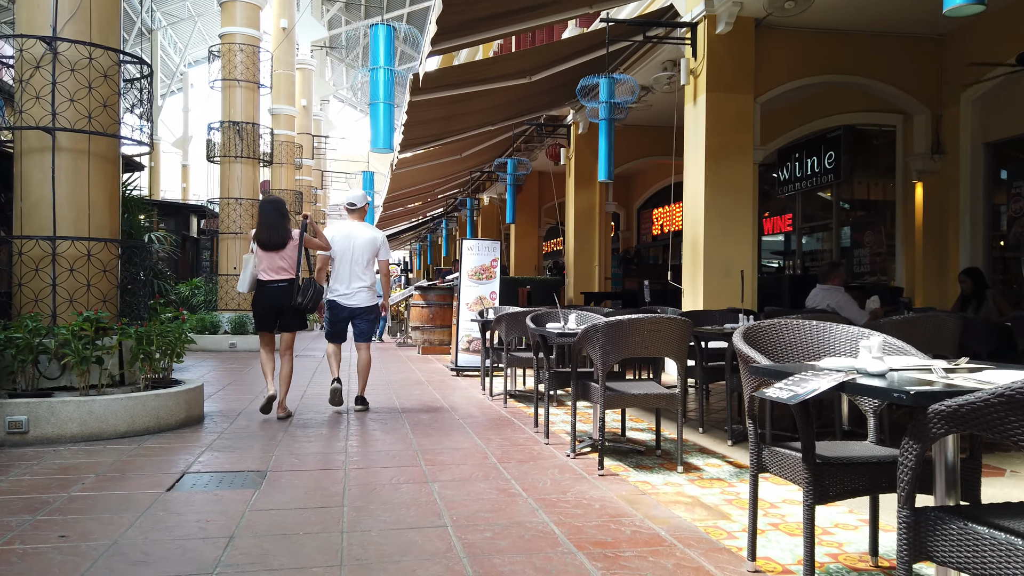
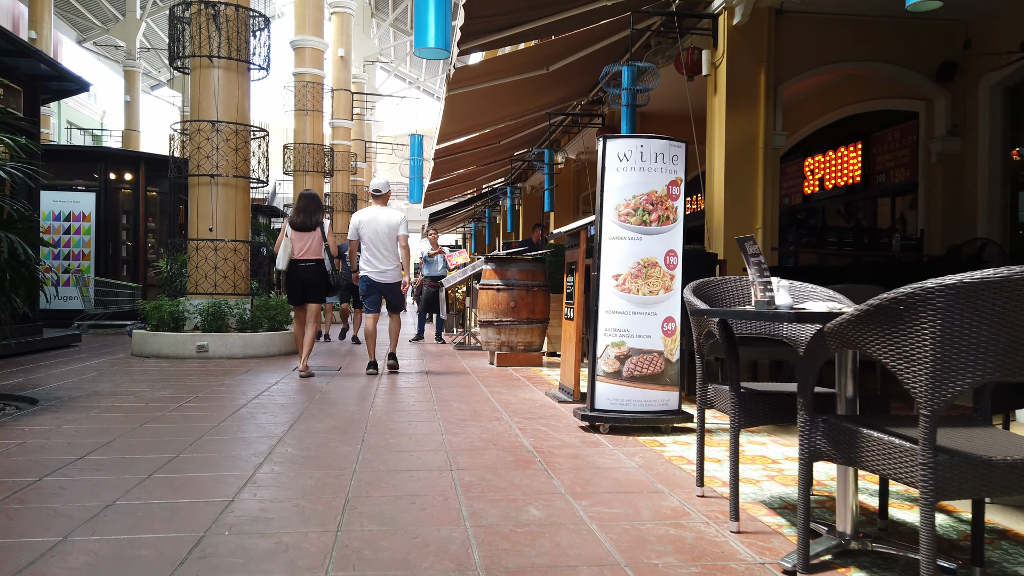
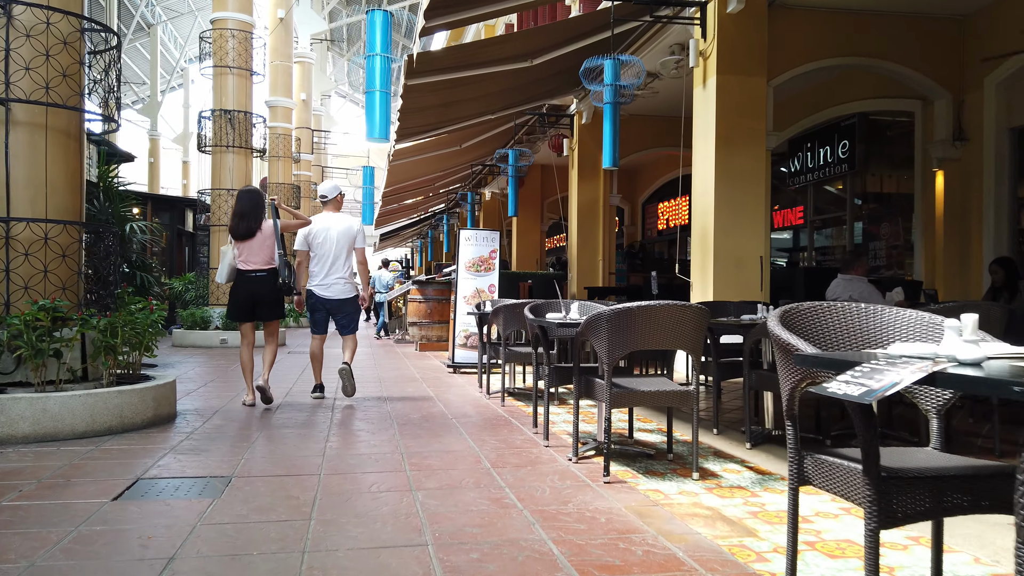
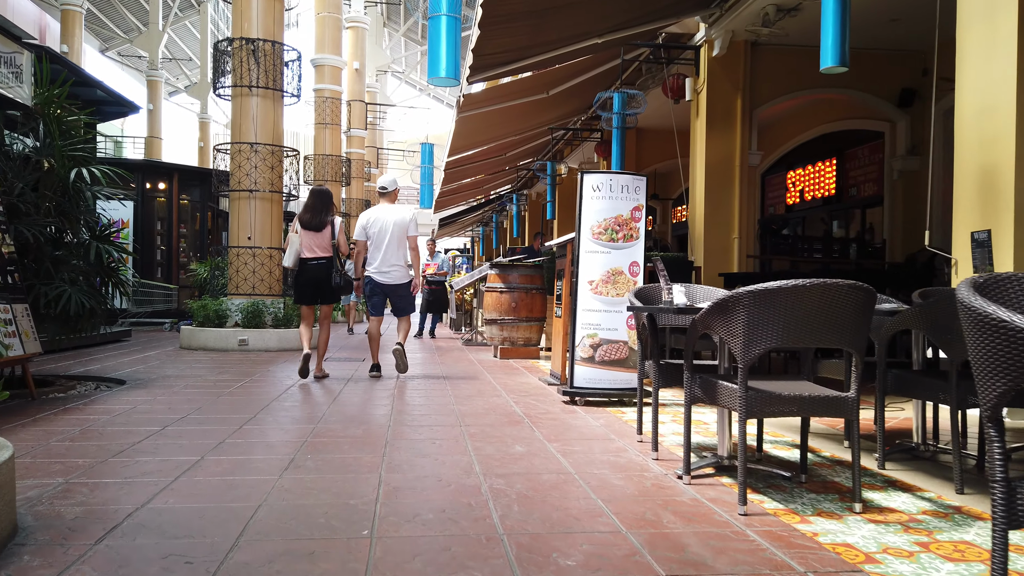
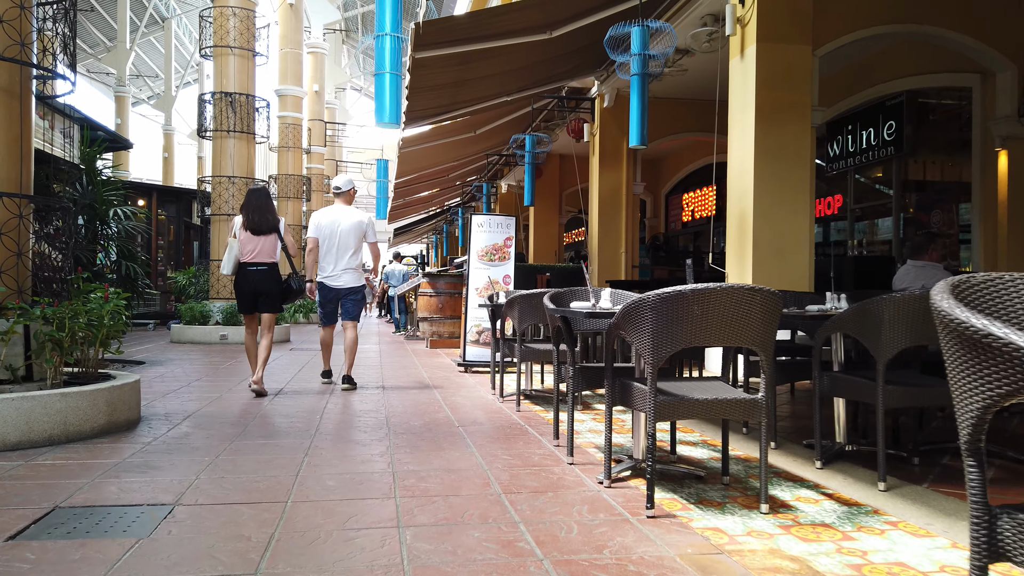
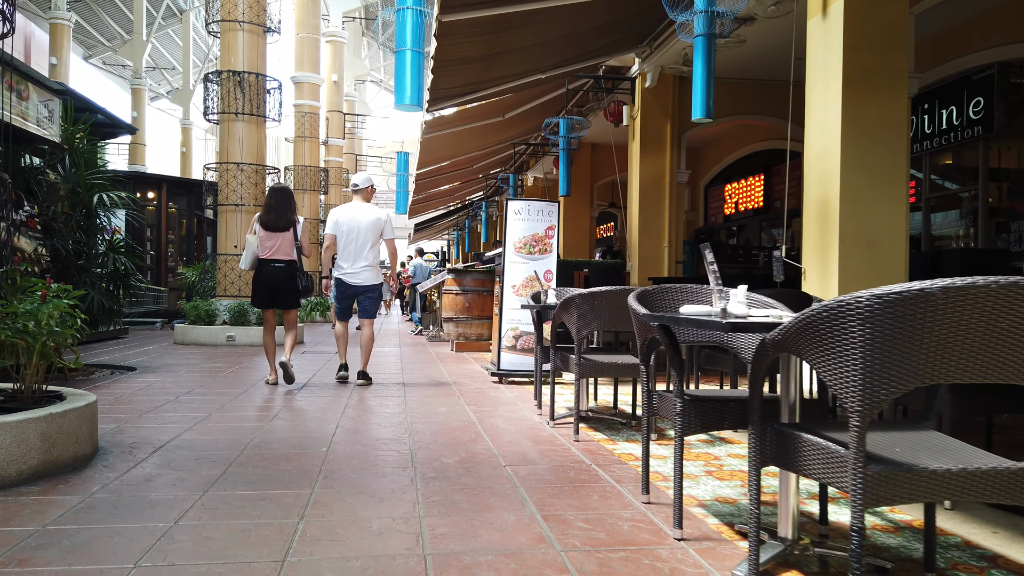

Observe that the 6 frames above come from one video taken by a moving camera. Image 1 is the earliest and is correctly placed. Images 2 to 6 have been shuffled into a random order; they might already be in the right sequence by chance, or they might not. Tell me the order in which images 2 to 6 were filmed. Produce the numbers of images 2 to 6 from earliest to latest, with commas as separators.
3, 5, 6, 4, 2
